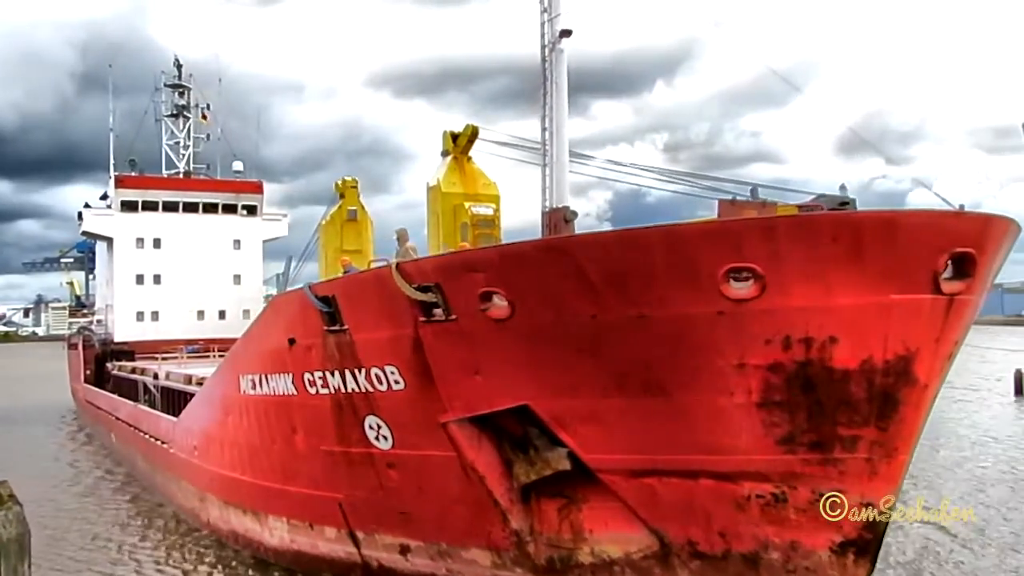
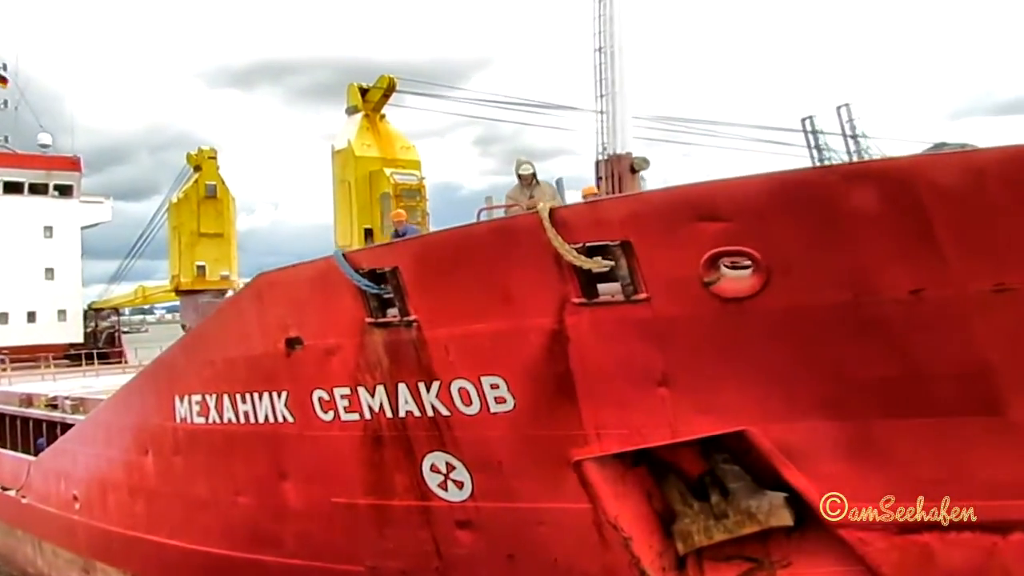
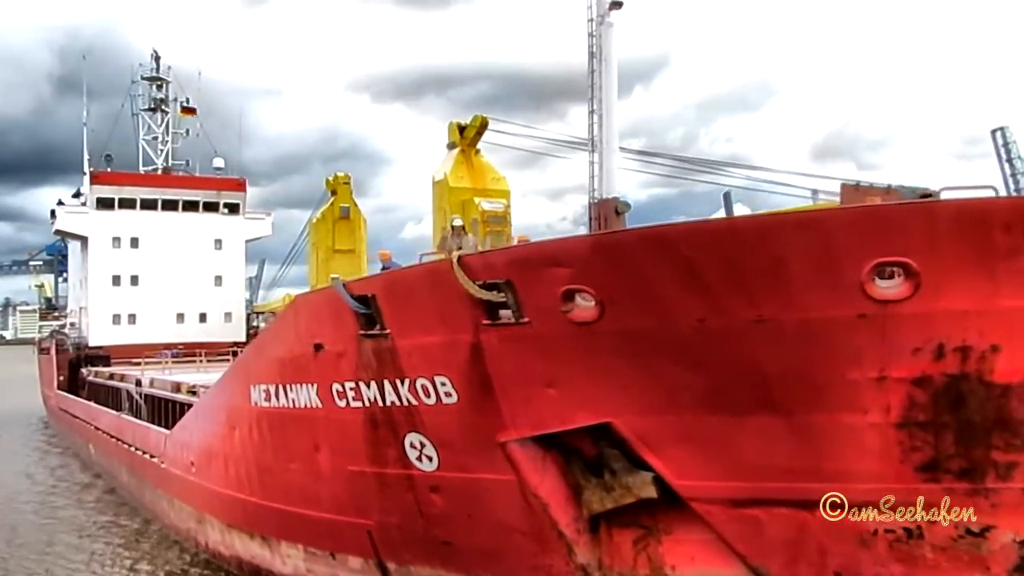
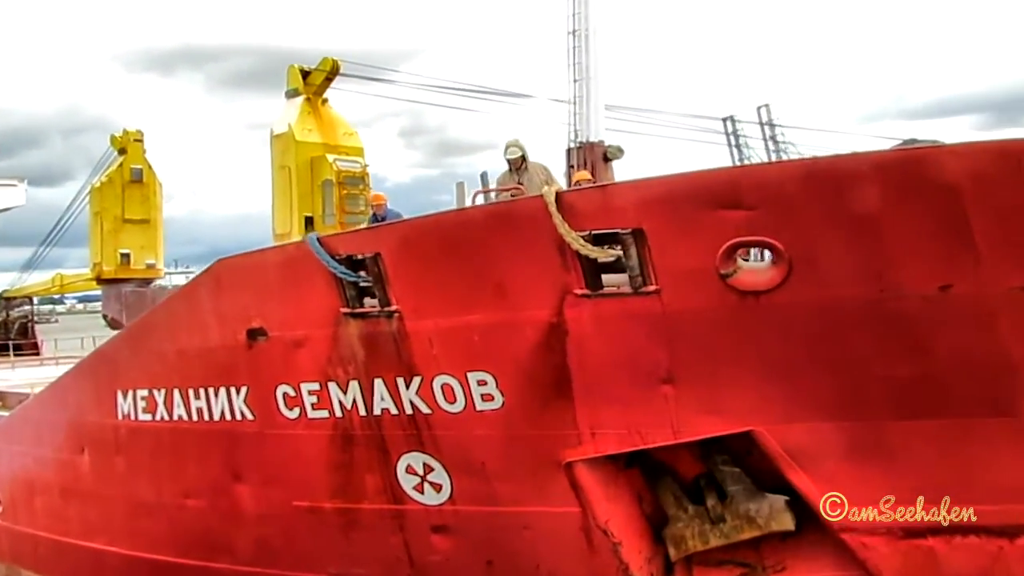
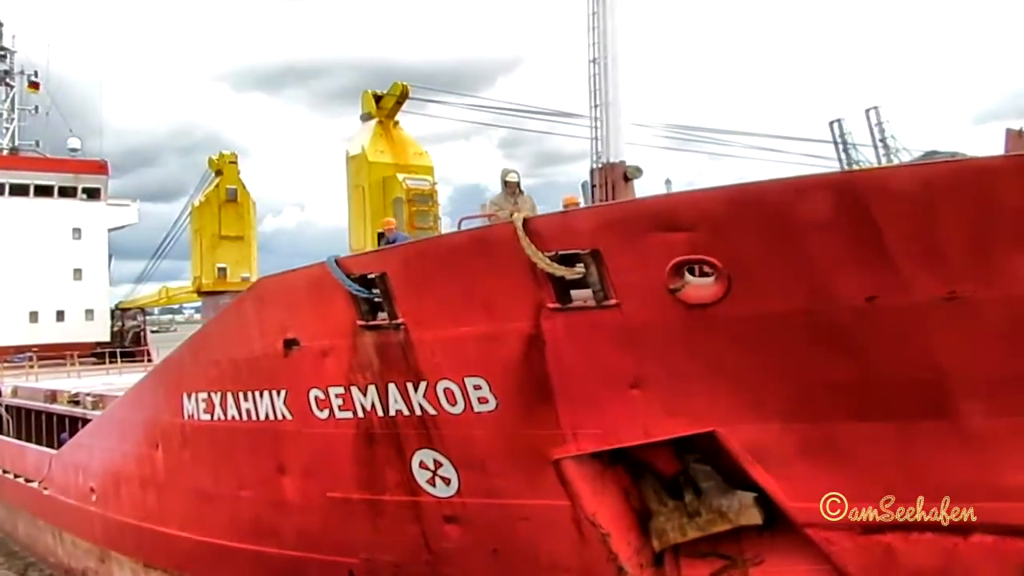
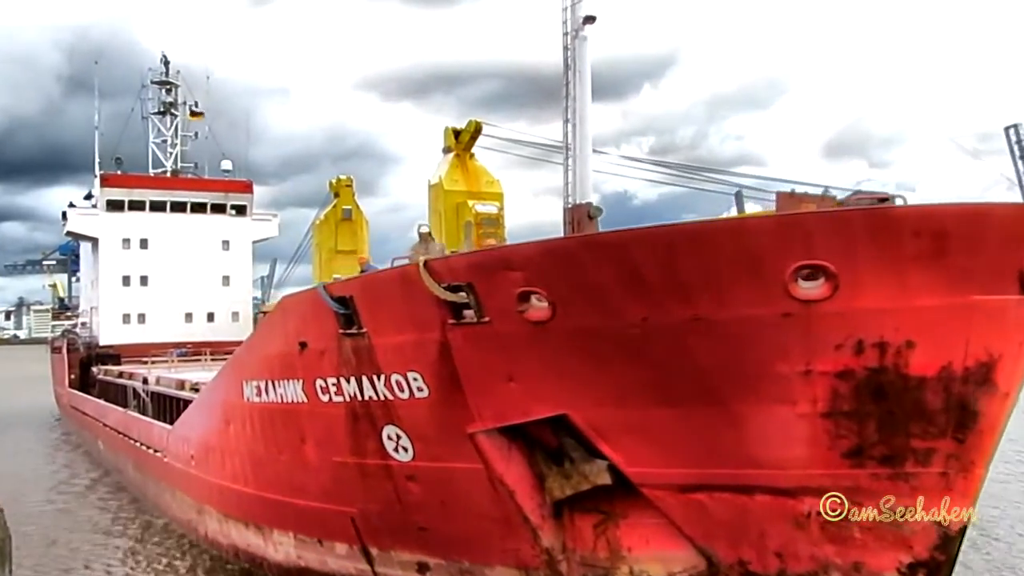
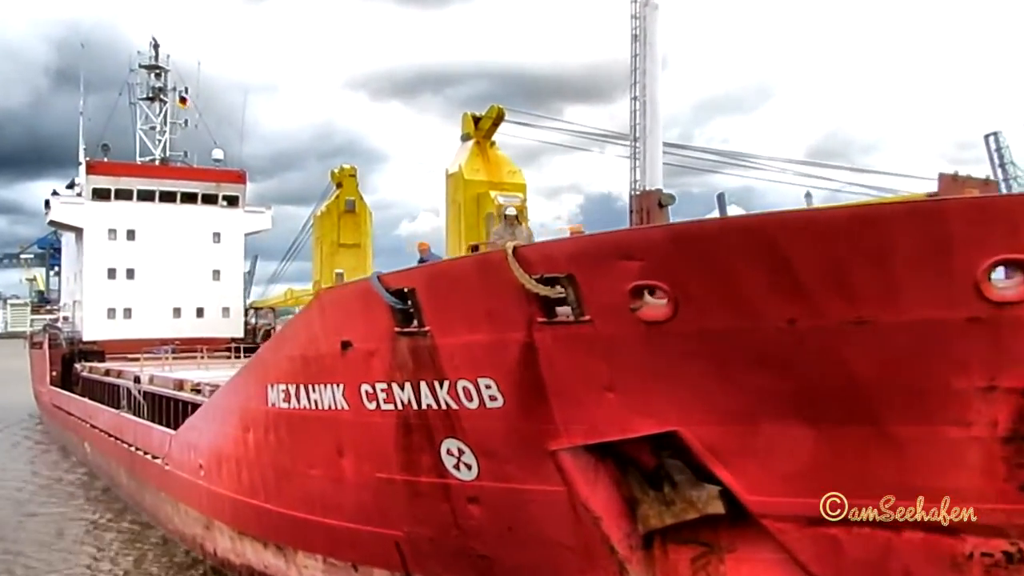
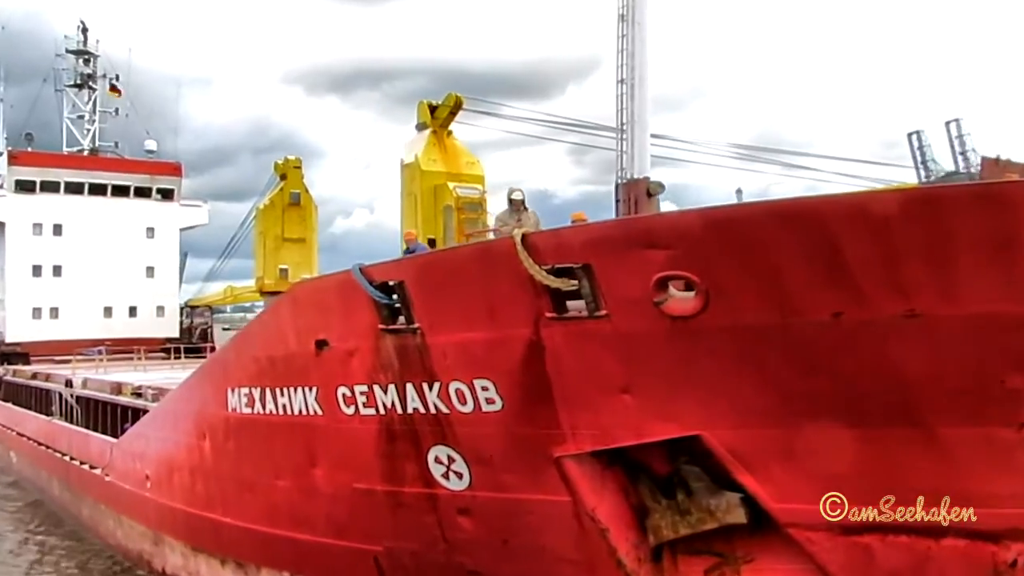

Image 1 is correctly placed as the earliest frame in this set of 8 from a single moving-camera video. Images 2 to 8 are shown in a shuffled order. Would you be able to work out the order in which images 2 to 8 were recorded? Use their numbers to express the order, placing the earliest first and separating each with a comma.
6, 3, 7, 8, 5, 2, 4
